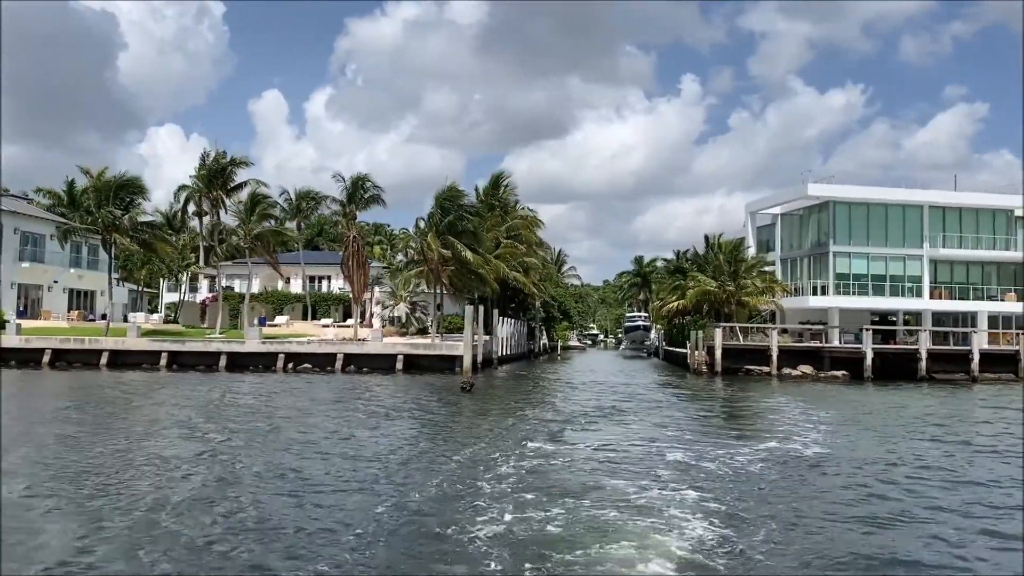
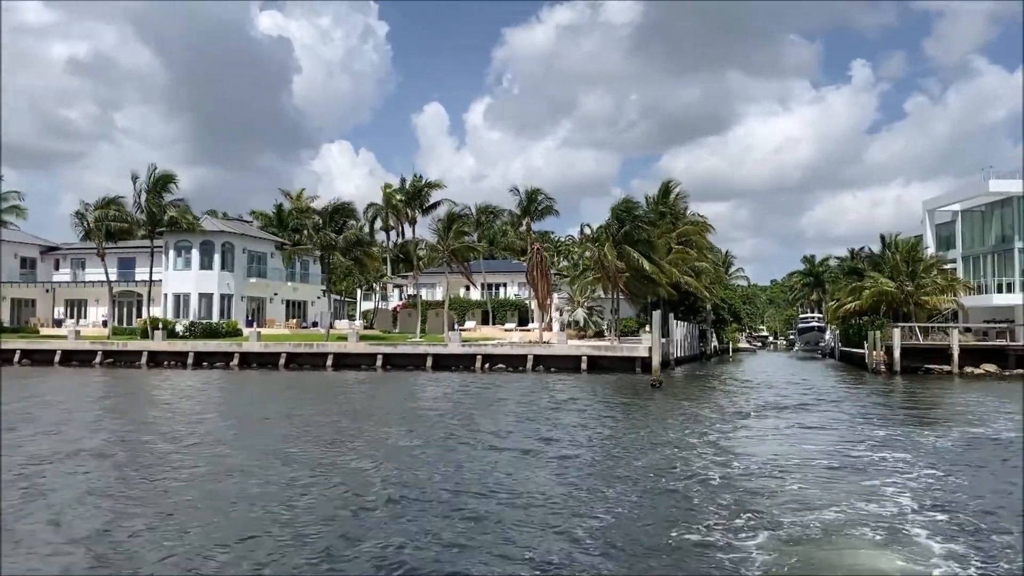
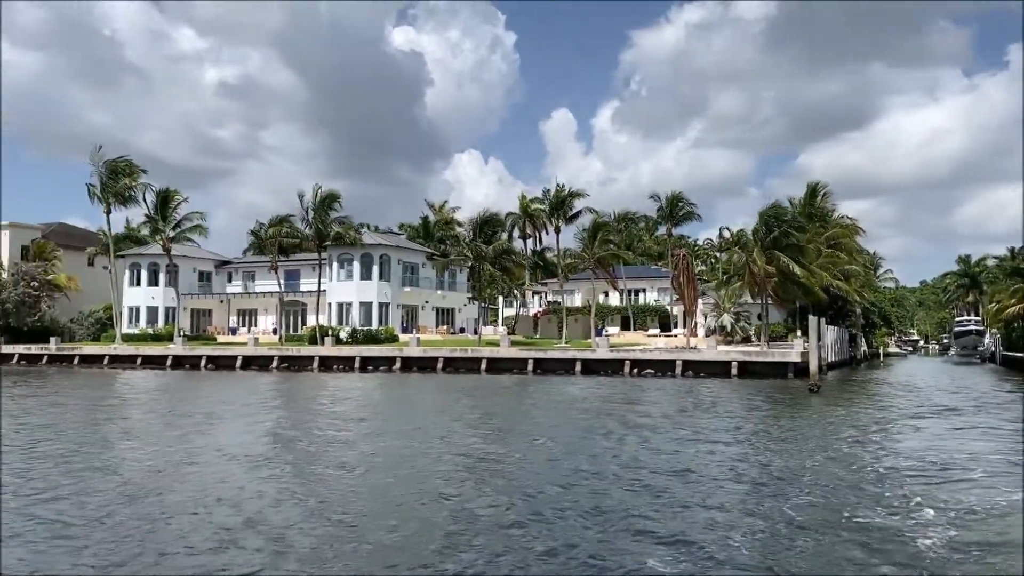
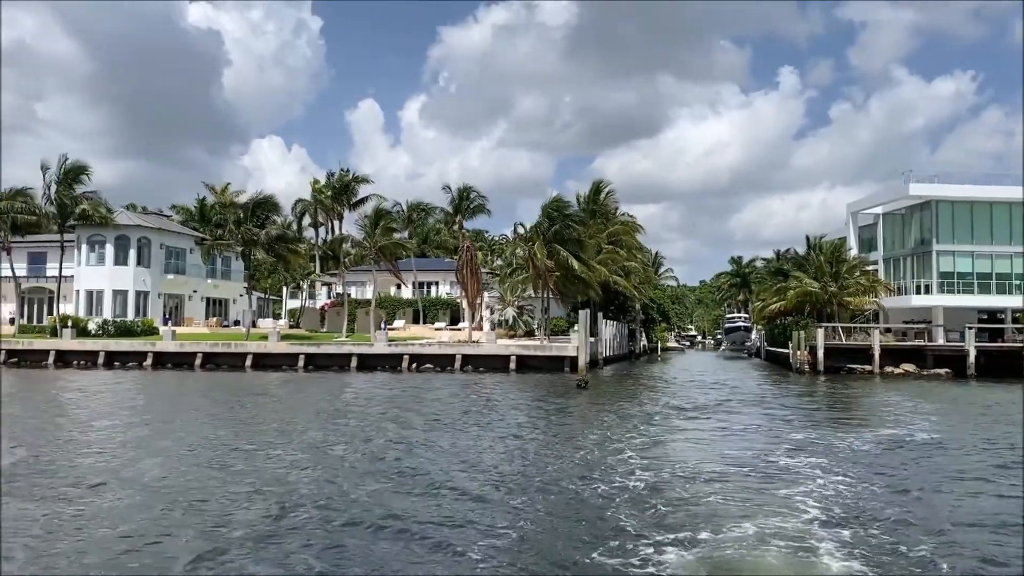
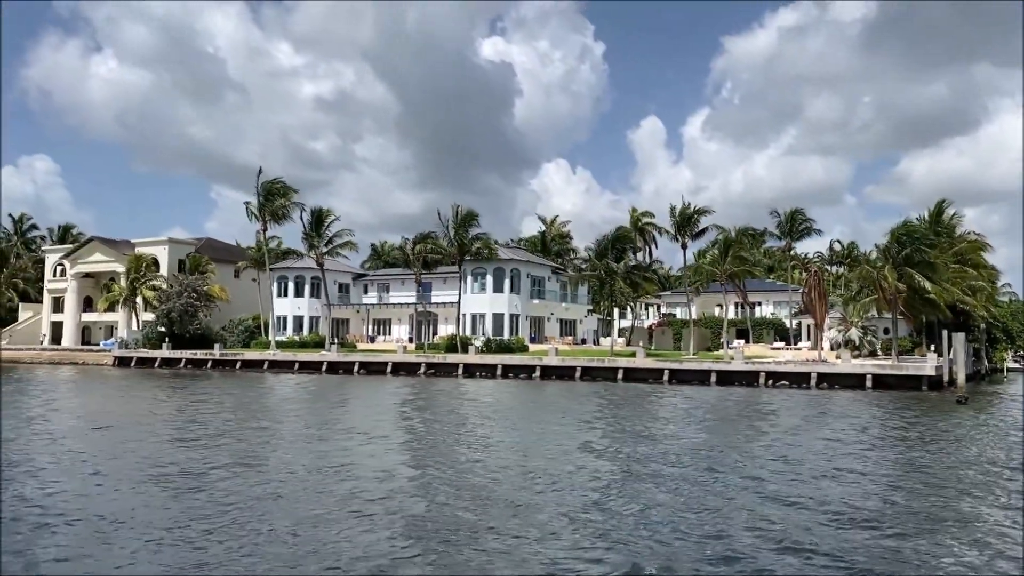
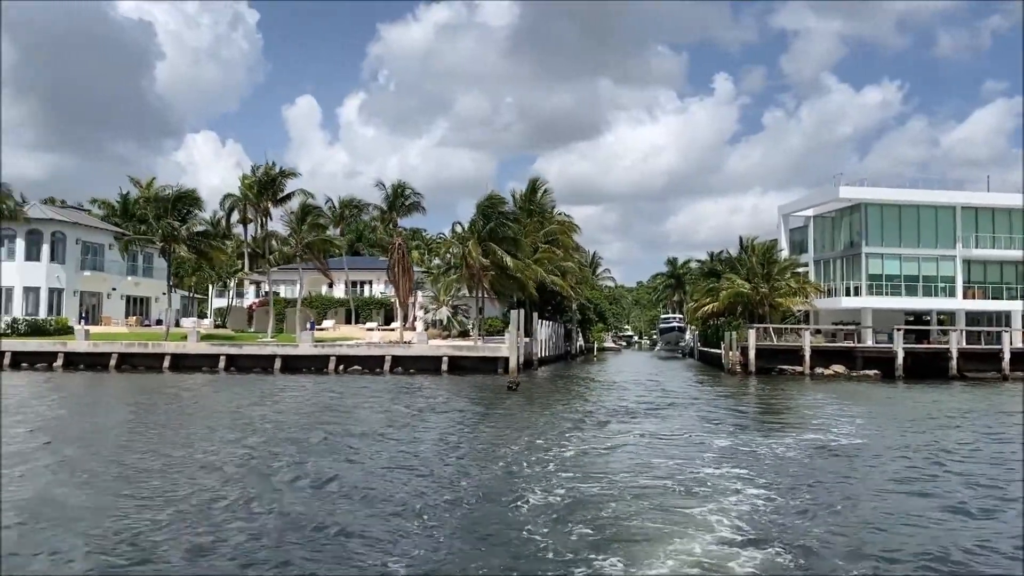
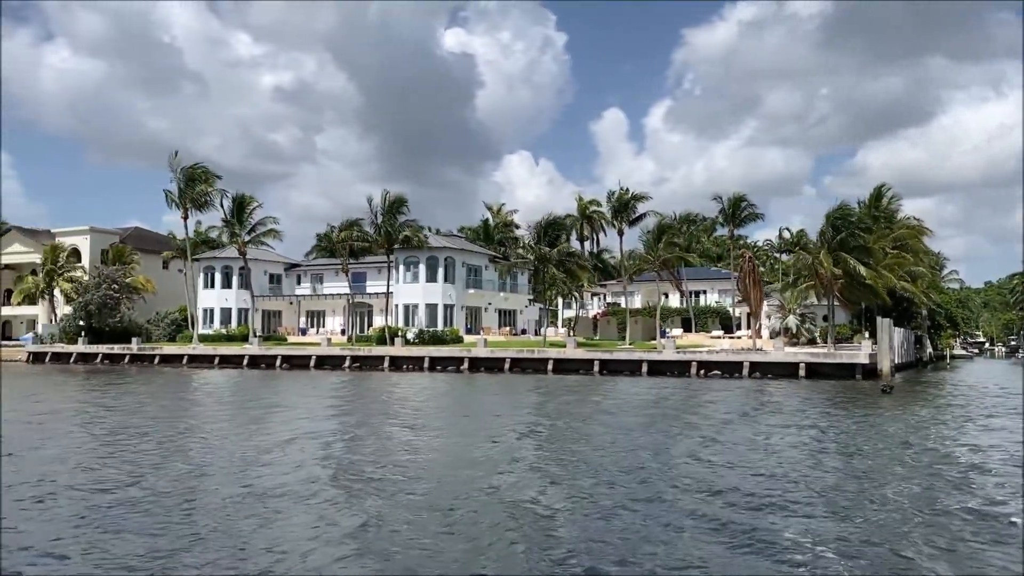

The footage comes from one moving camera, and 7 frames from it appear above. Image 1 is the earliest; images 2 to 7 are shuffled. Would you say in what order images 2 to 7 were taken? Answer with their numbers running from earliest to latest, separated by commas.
6, 4, 2, 3, 7, 5
